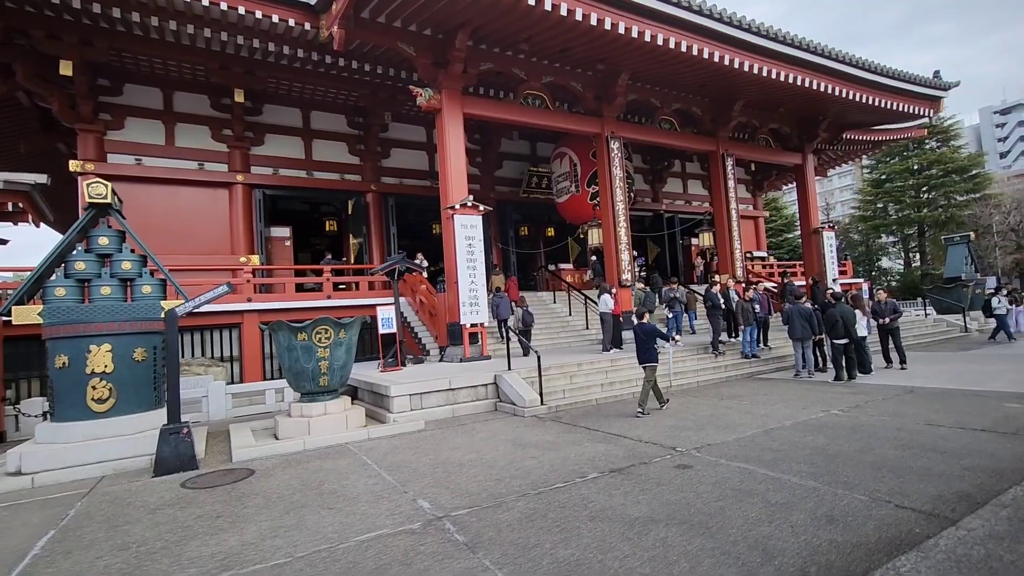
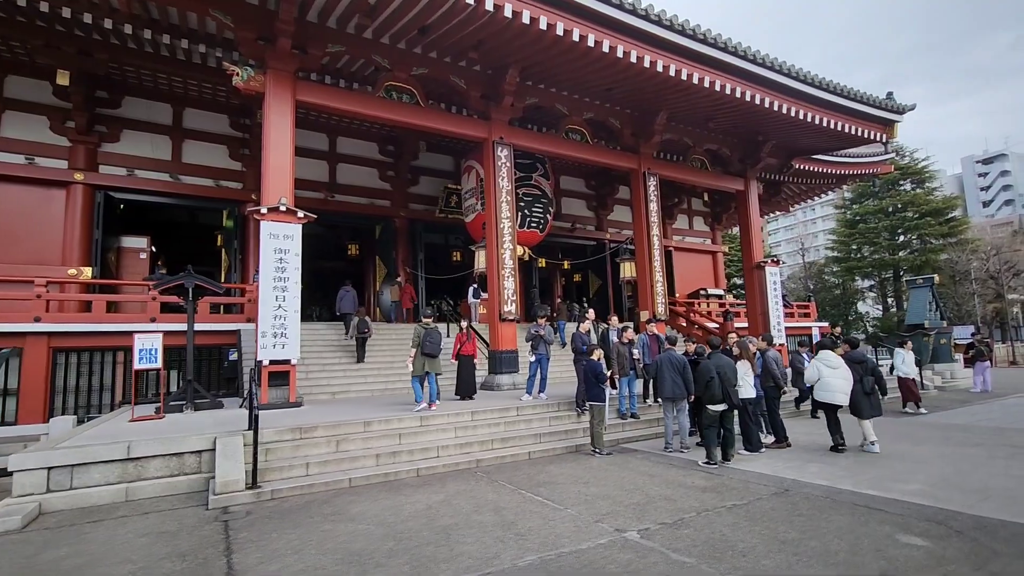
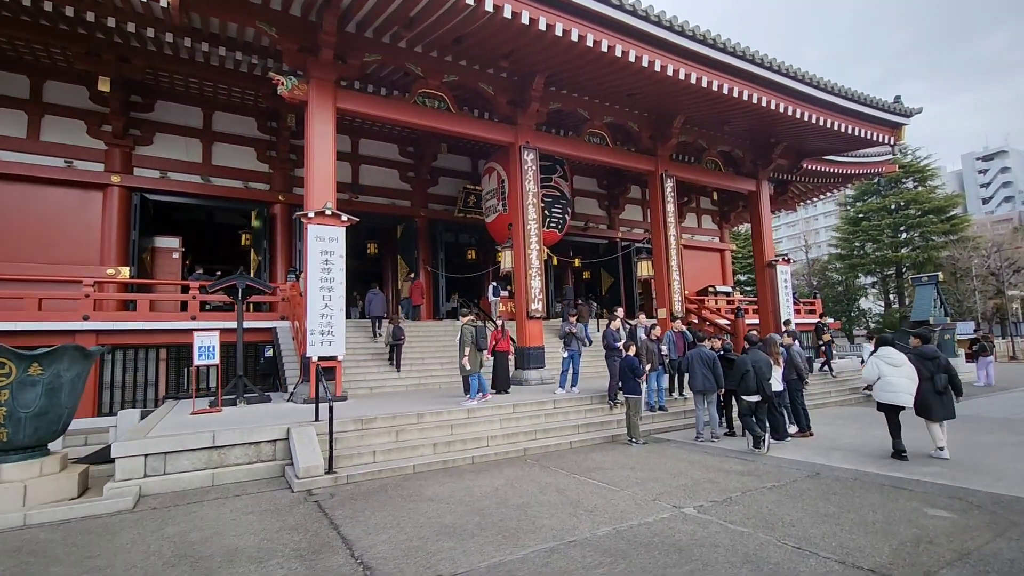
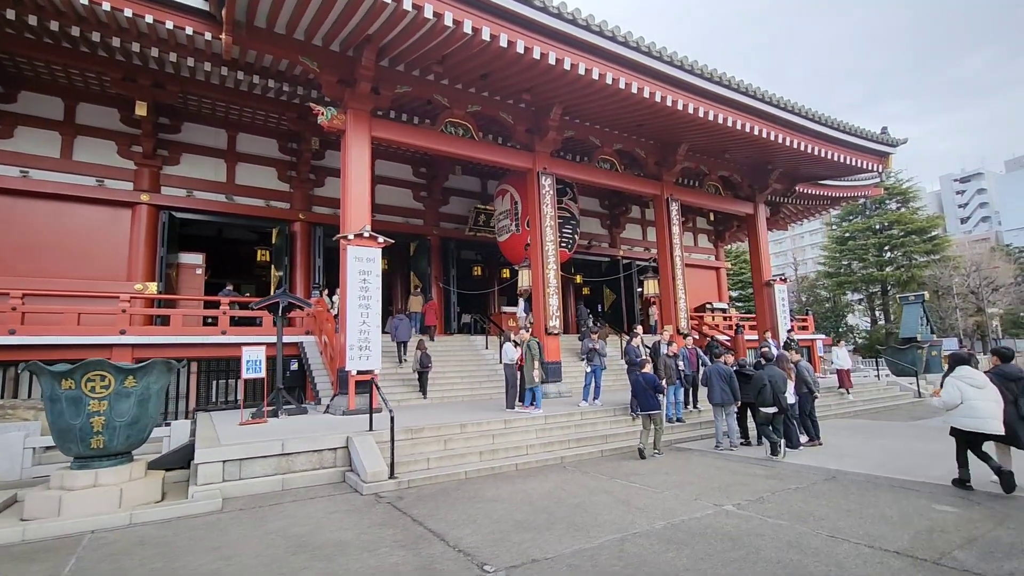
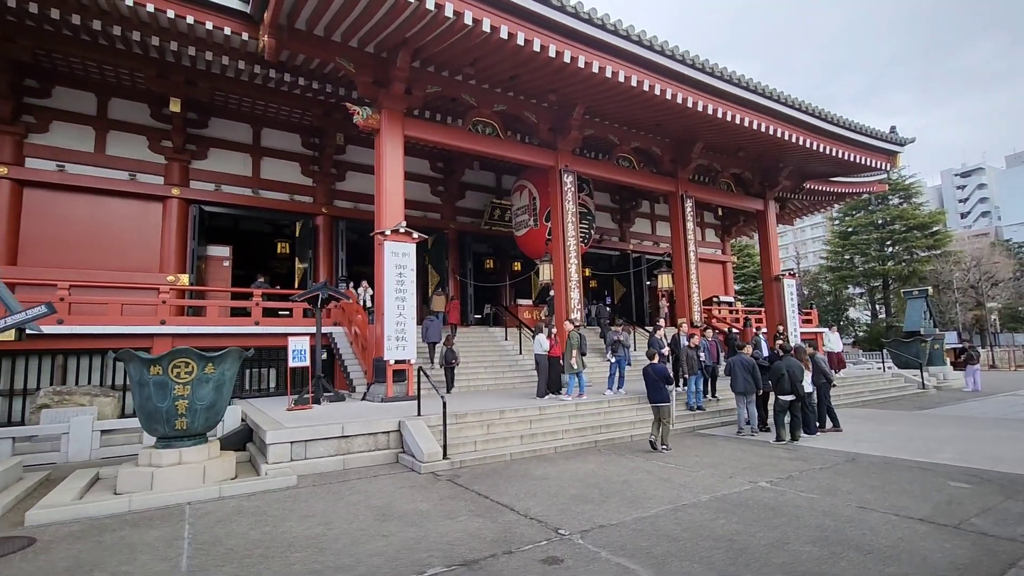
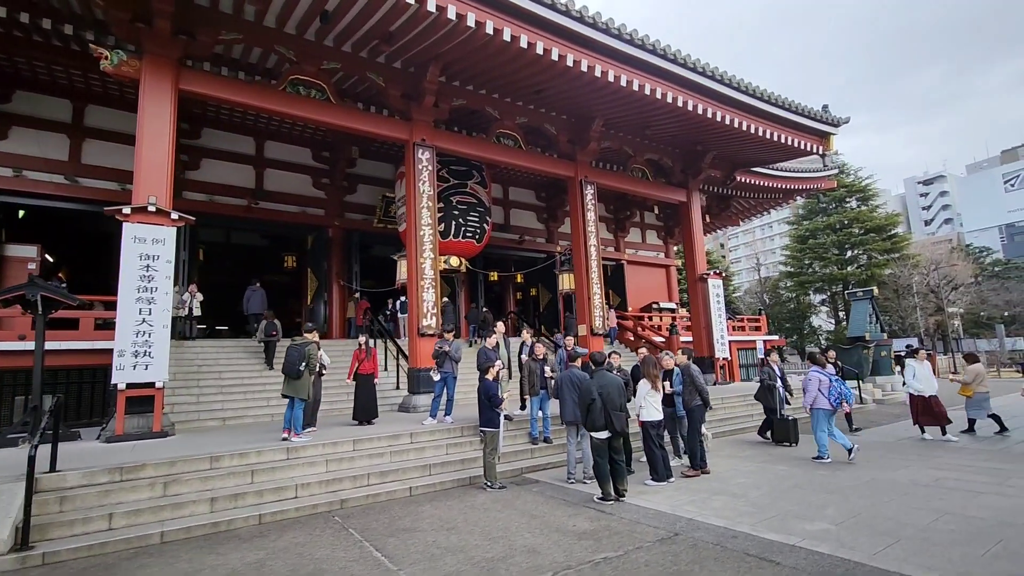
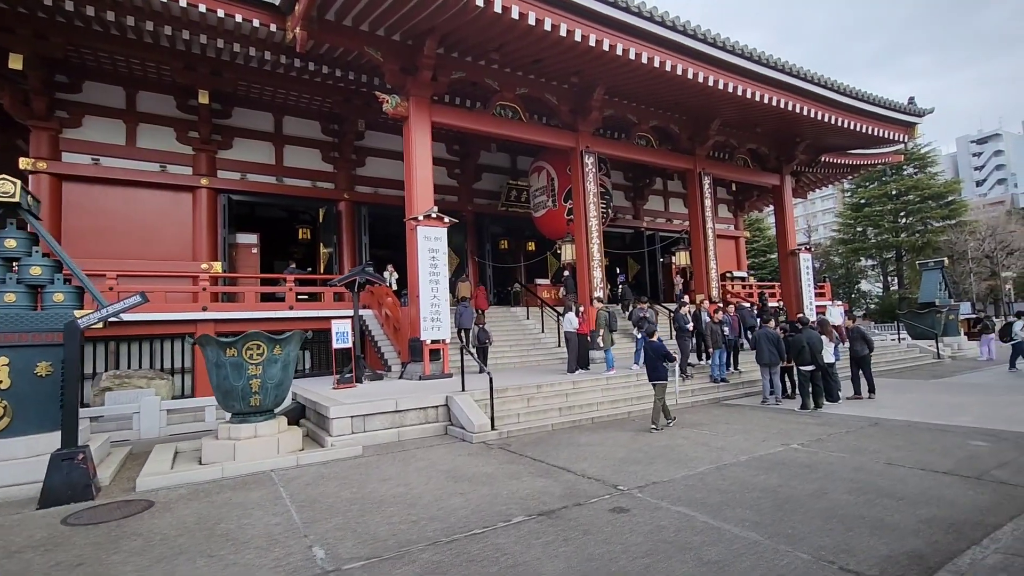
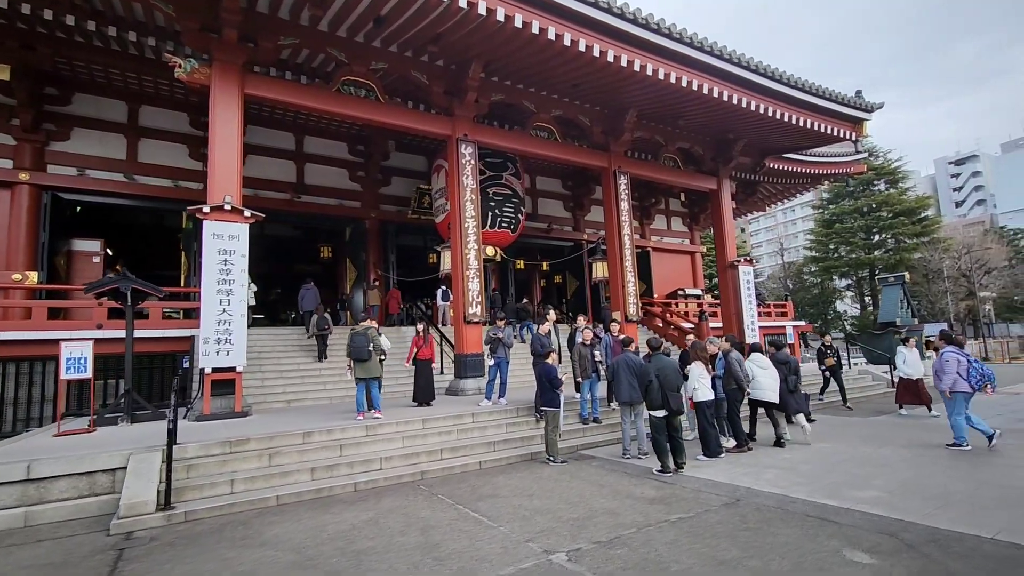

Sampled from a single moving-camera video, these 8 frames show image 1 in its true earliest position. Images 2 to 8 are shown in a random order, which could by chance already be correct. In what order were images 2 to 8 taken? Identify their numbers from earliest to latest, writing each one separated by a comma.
7, 5, 4, 3, 2, 8, 6
